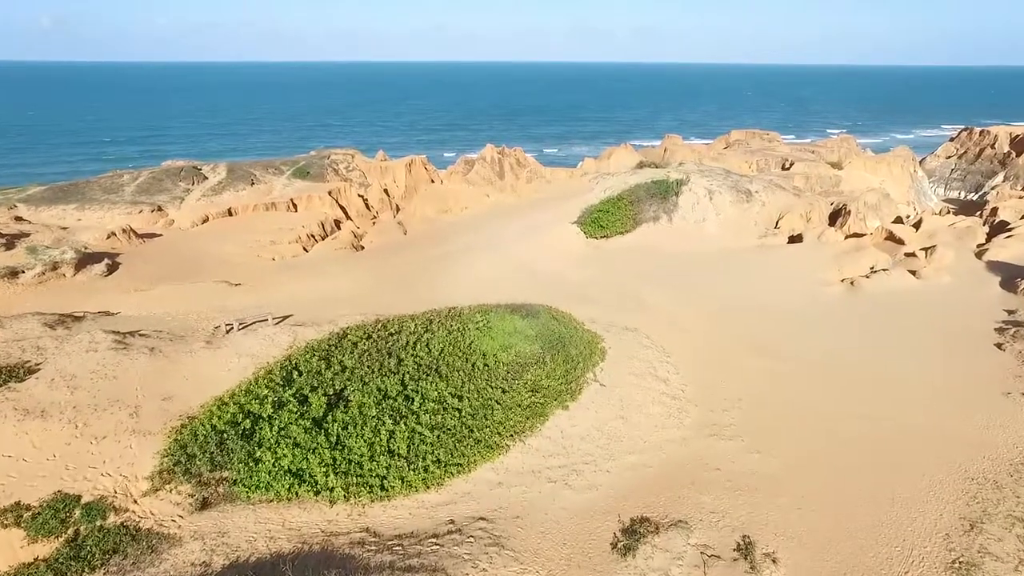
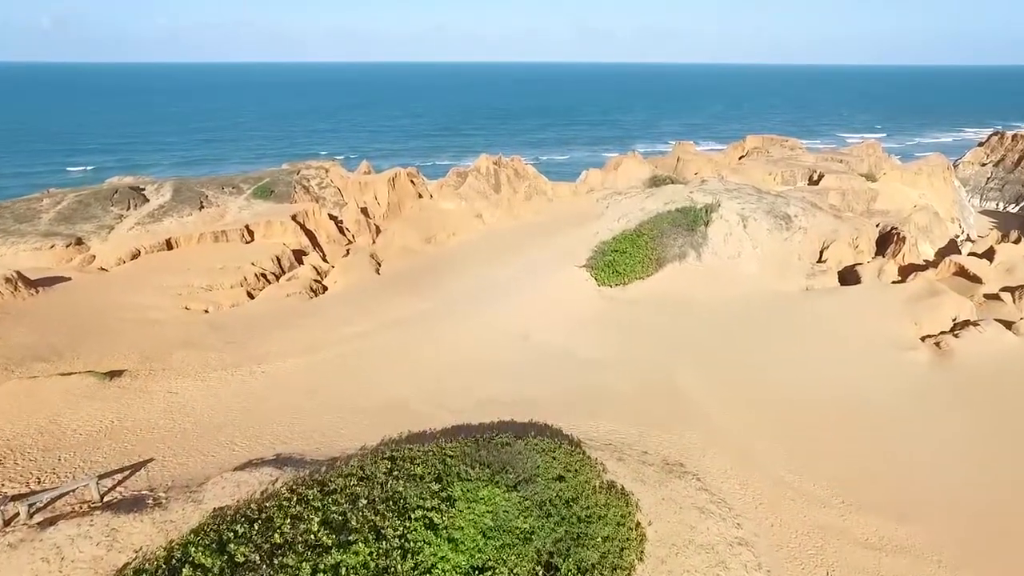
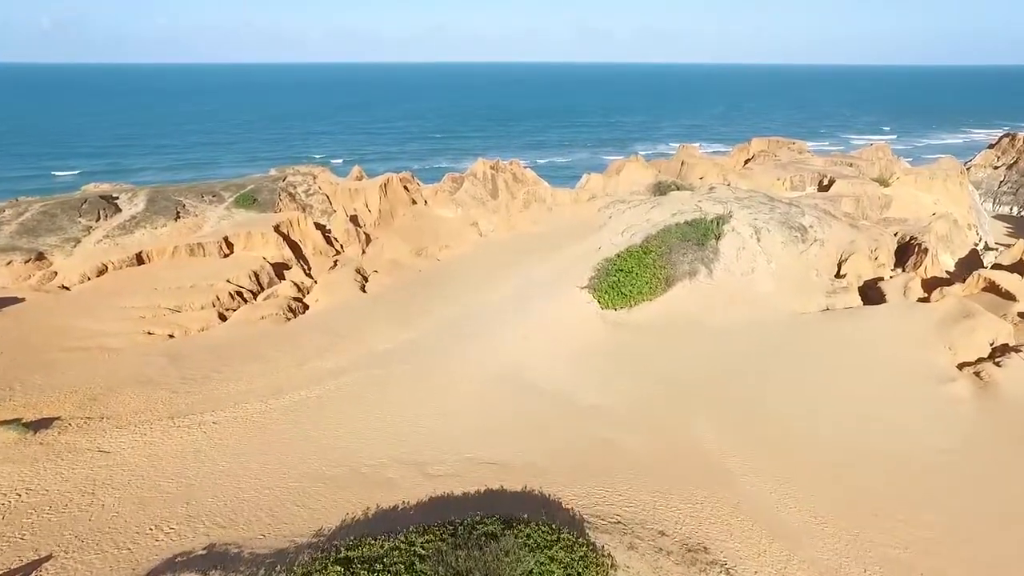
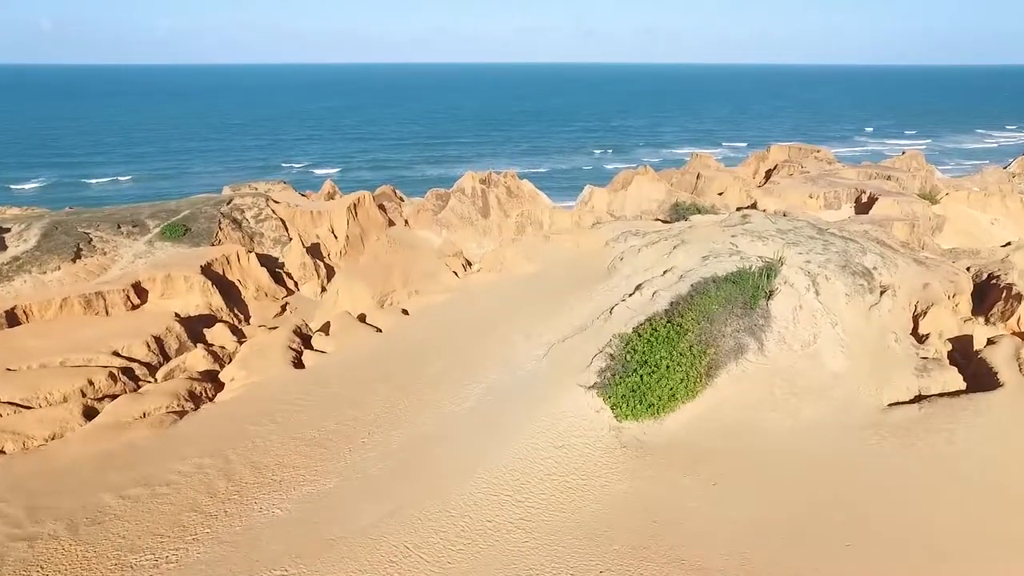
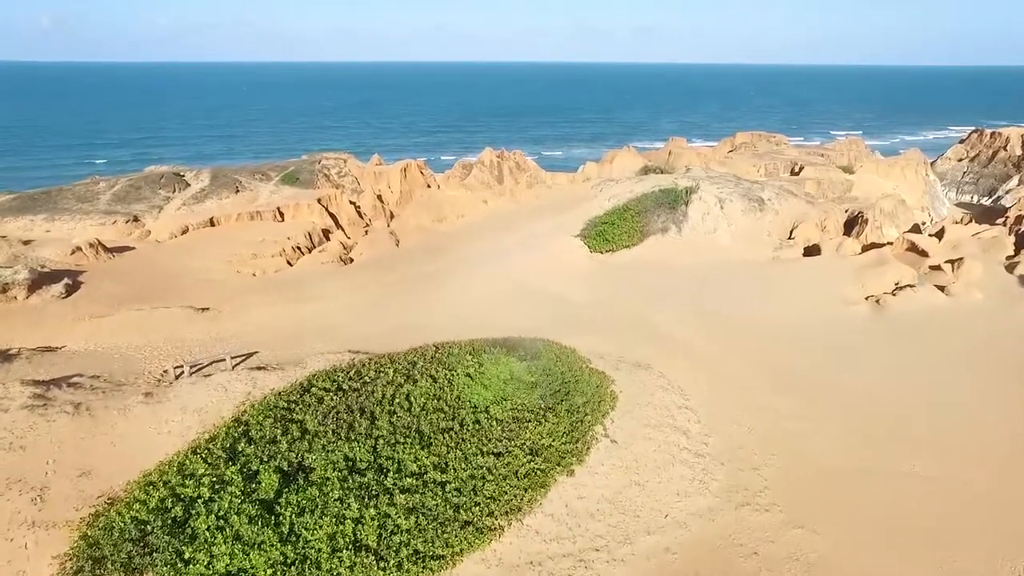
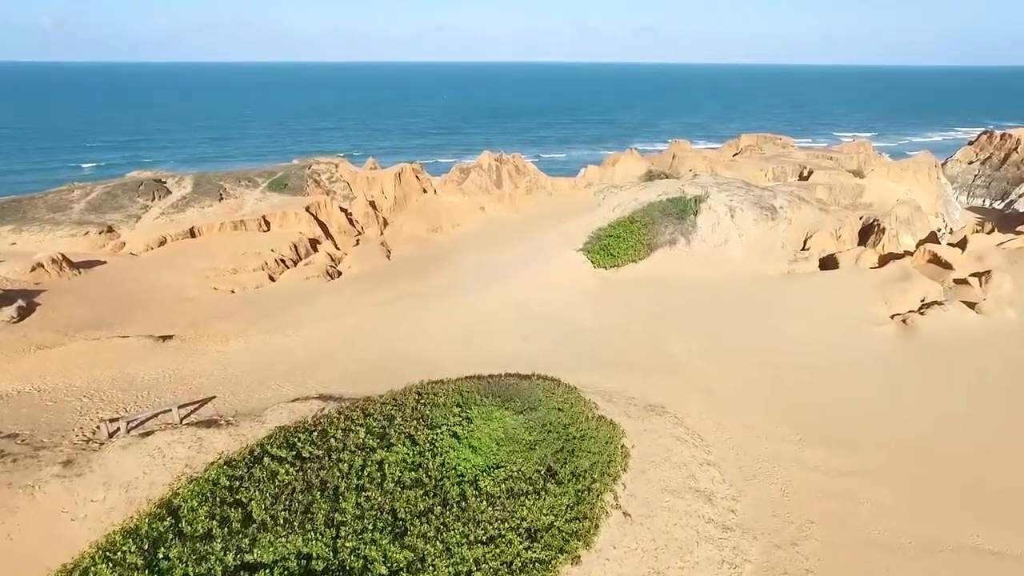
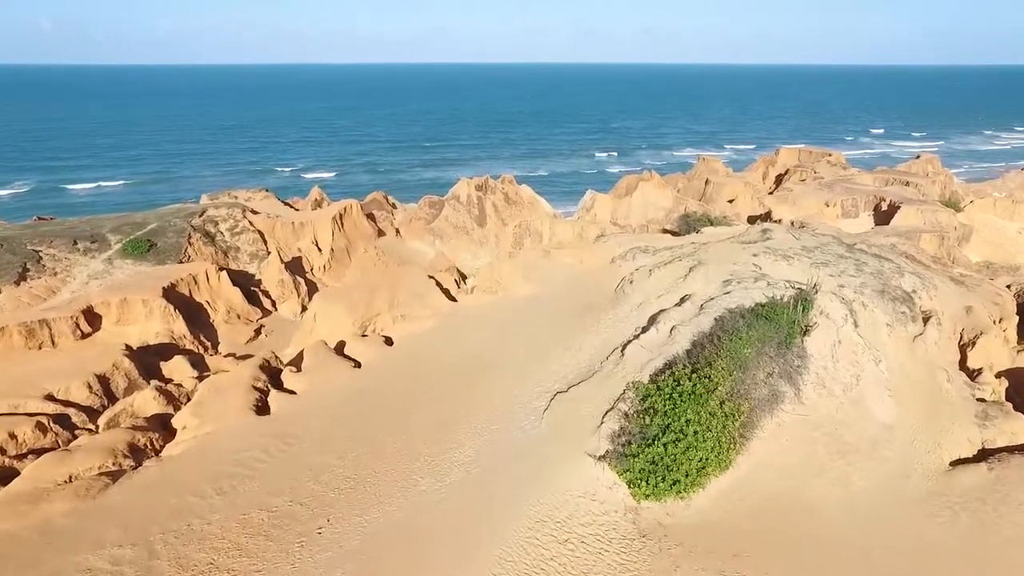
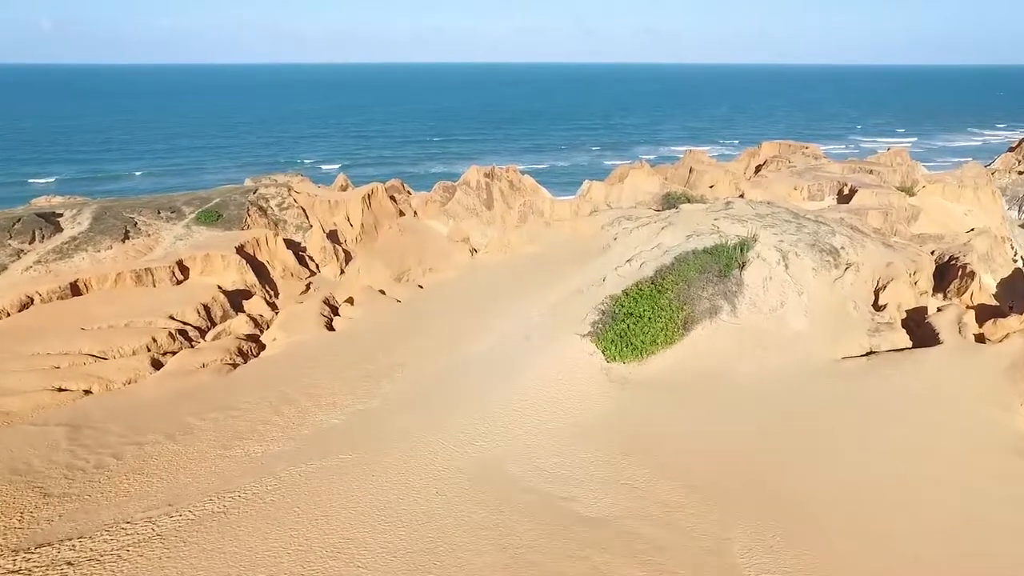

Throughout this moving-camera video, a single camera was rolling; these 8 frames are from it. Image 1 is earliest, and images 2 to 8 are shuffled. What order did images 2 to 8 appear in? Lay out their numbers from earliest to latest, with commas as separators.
5, 6, 2, 3, 8, 4, 7
